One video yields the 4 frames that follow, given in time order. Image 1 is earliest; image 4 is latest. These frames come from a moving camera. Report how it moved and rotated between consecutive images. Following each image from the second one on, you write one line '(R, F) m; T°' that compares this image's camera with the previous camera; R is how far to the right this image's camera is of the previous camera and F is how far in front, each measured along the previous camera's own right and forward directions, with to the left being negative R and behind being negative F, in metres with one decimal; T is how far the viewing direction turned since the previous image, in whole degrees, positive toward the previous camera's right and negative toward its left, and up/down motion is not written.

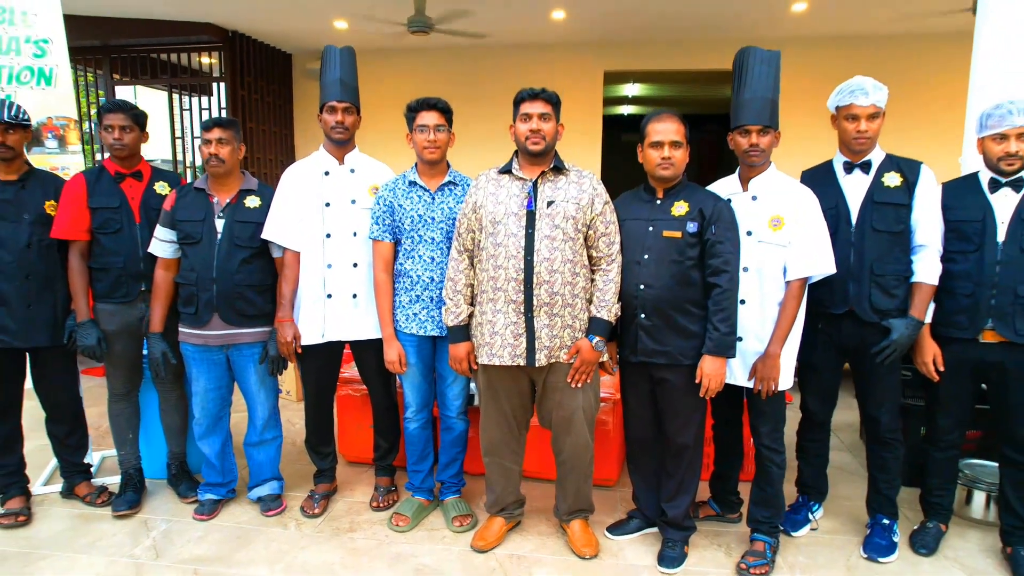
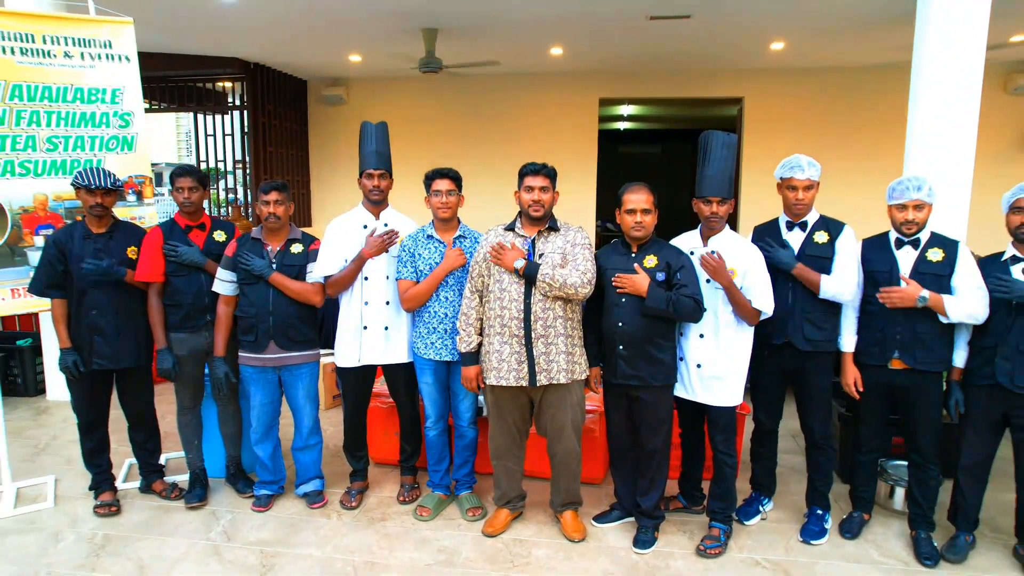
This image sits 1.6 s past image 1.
(0.0, -0.5) m; 0°
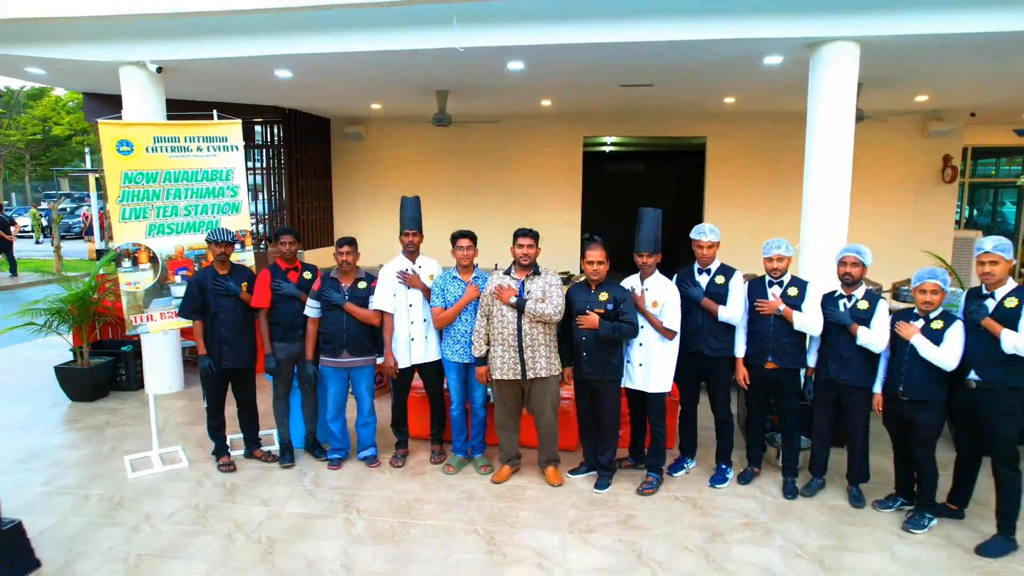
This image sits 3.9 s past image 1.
(0.0, -1.3) m; 0°
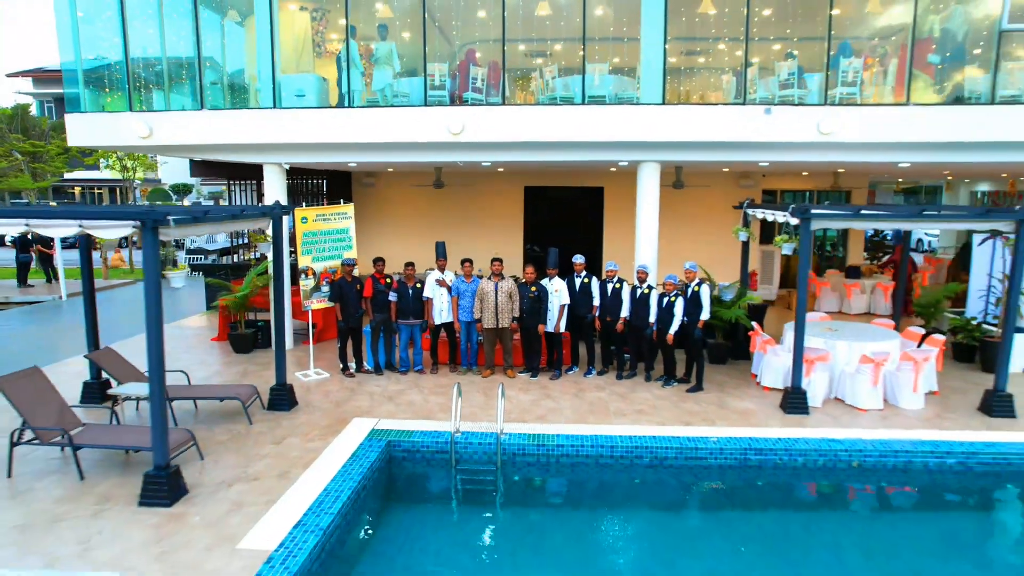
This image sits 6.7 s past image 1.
(-0.4, -4.5) m; +5°
